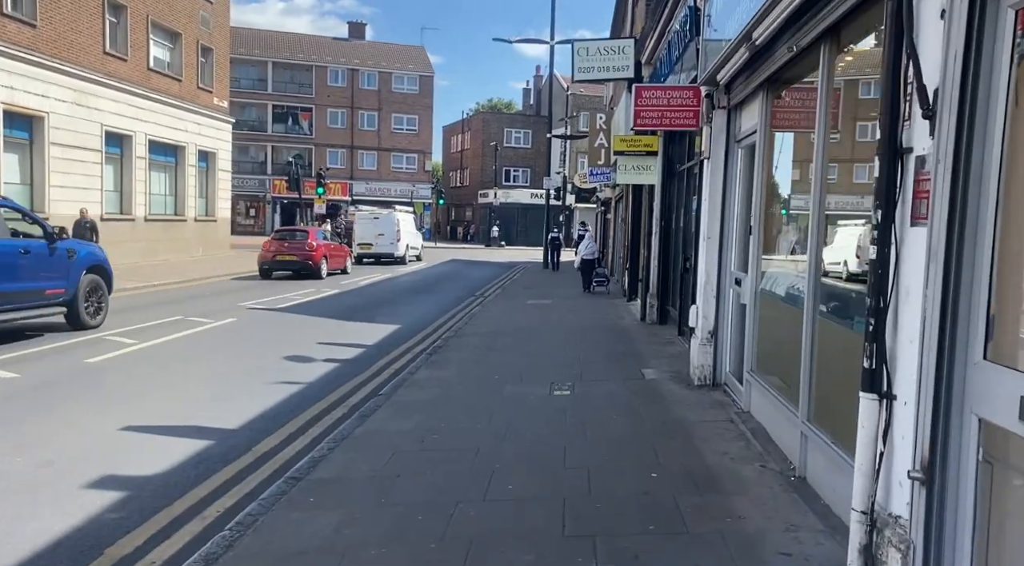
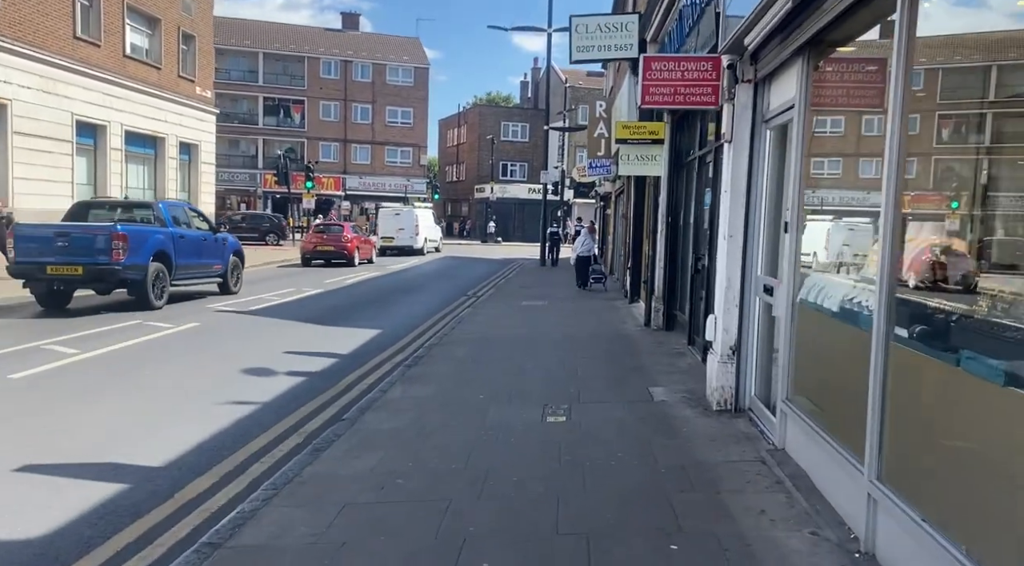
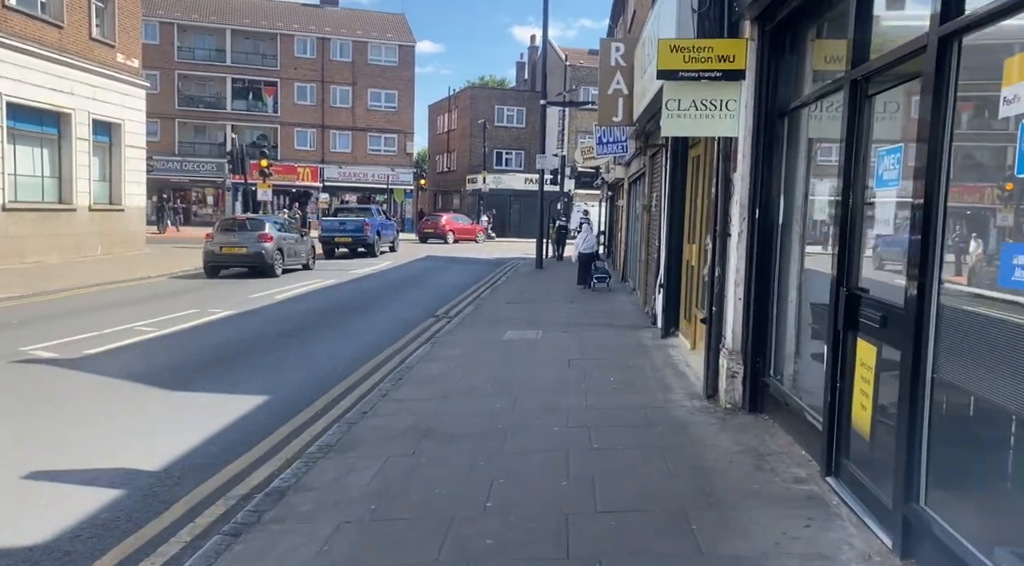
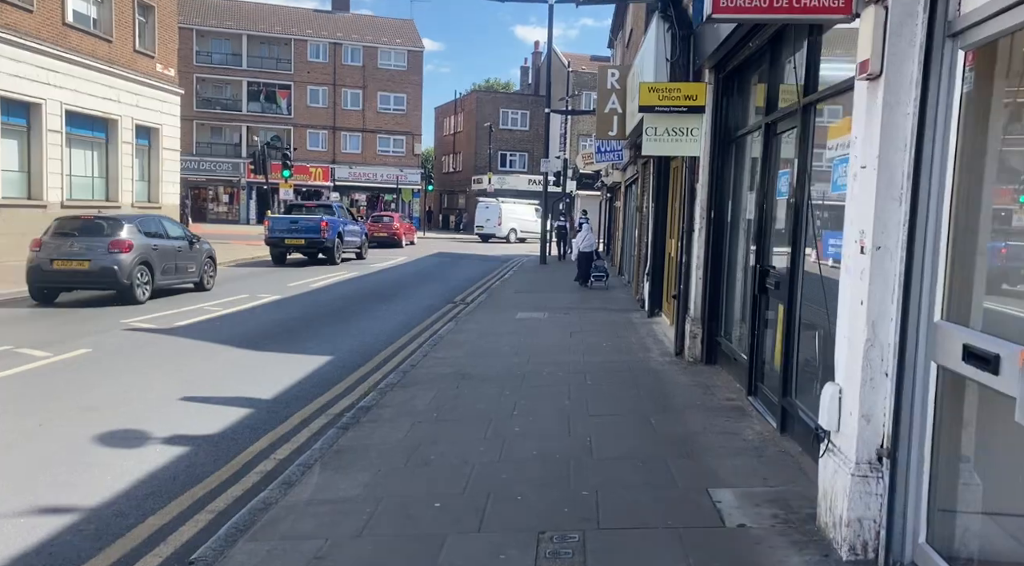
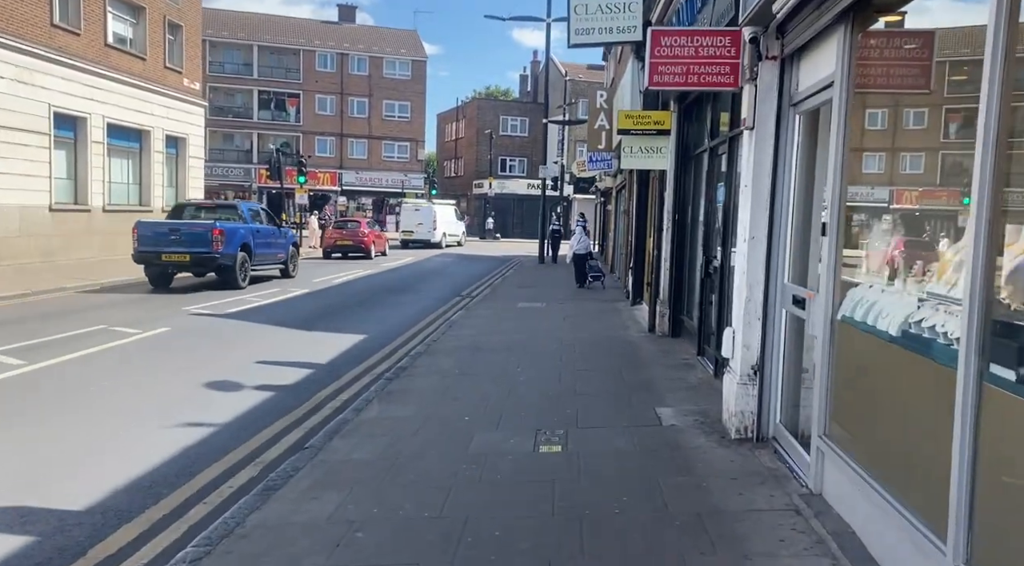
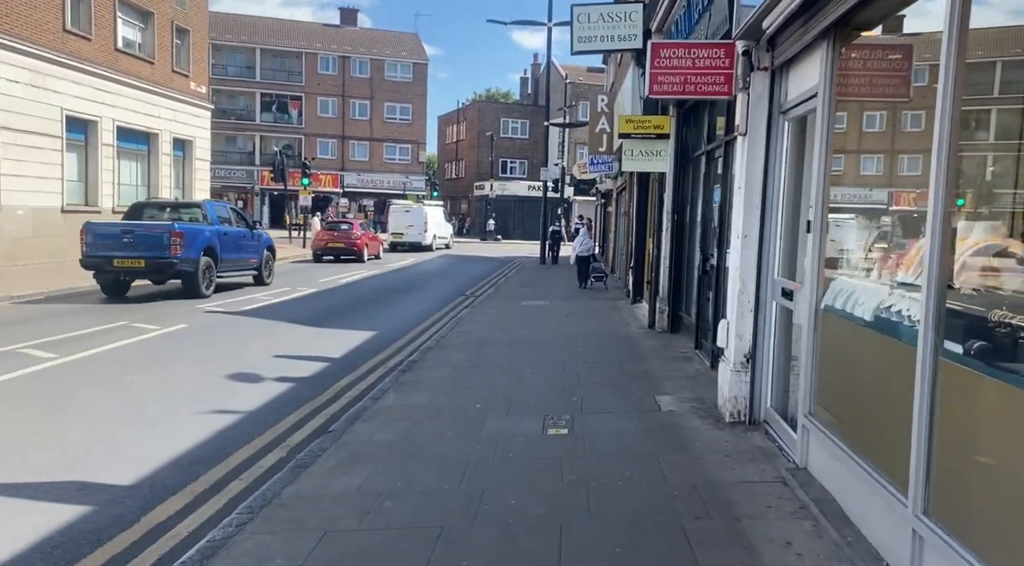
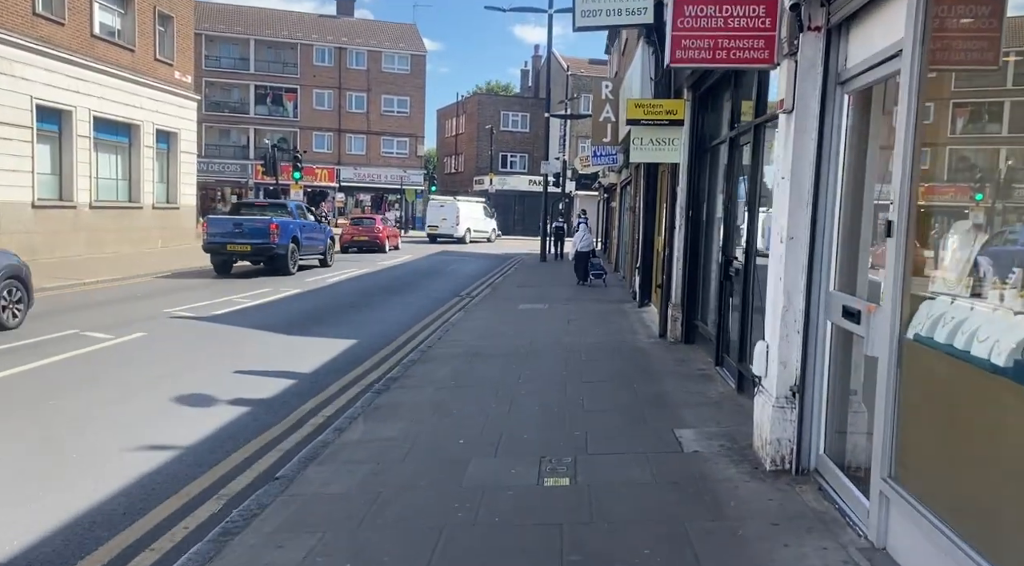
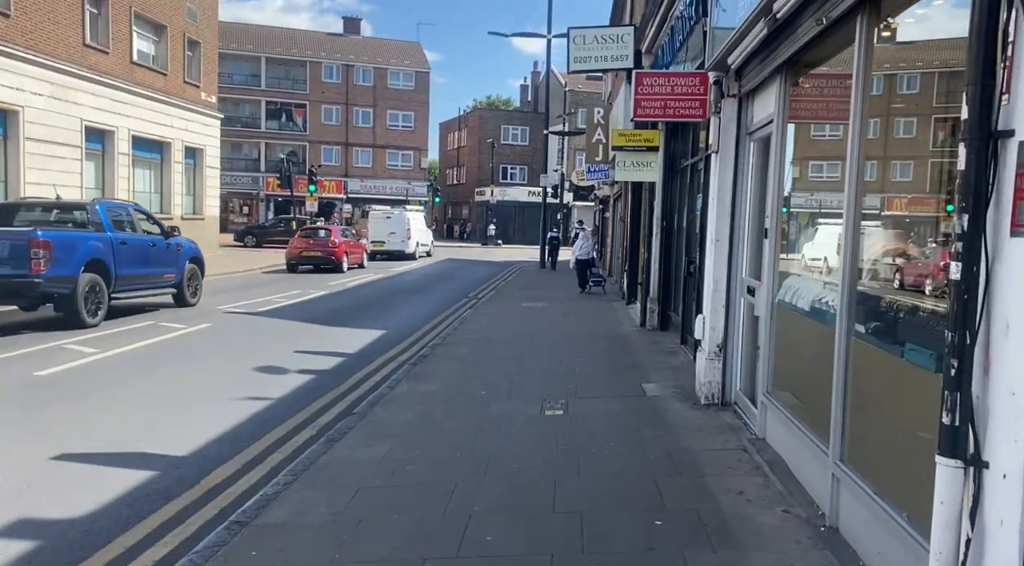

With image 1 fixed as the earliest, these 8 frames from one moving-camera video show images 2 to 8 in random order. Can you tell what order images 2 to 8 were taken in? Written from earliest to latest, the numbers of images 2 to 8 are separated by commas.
8, 2, 6, 5, 7, 4, 3
